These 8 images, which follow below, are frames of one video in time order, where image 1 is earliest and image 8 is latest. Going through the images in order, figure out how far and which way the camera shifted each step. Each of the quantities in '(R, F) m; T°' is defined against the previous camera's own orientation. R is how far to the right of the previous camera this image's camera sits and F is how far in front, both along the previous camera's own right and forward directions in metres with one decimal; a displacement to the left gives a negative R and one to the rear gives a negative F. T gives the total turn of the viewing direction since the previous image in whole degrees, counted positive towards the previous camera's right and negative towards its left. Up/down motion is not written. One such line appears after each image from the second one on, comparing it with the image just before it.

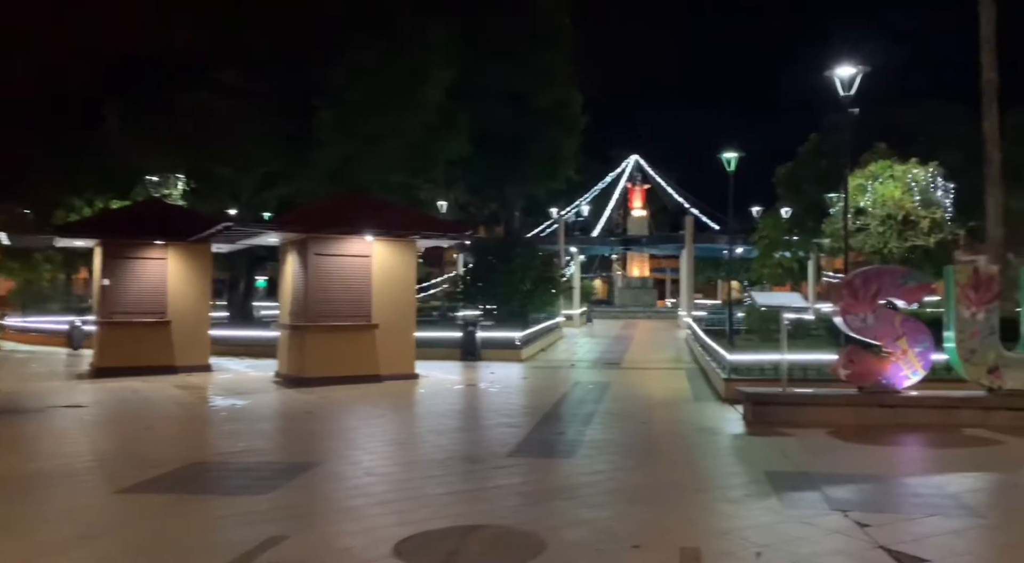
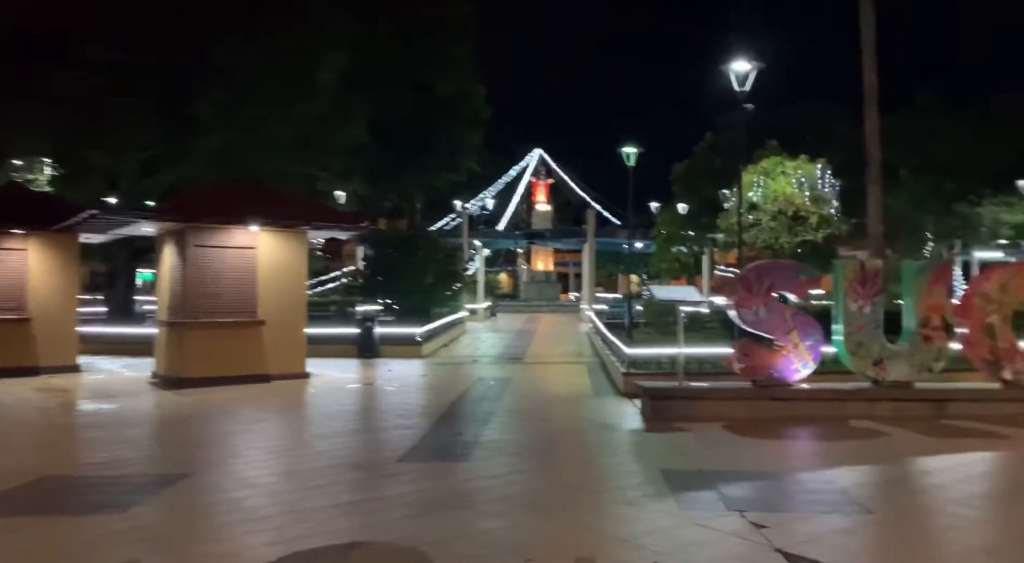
(+0.2, +0.4) m; +7°
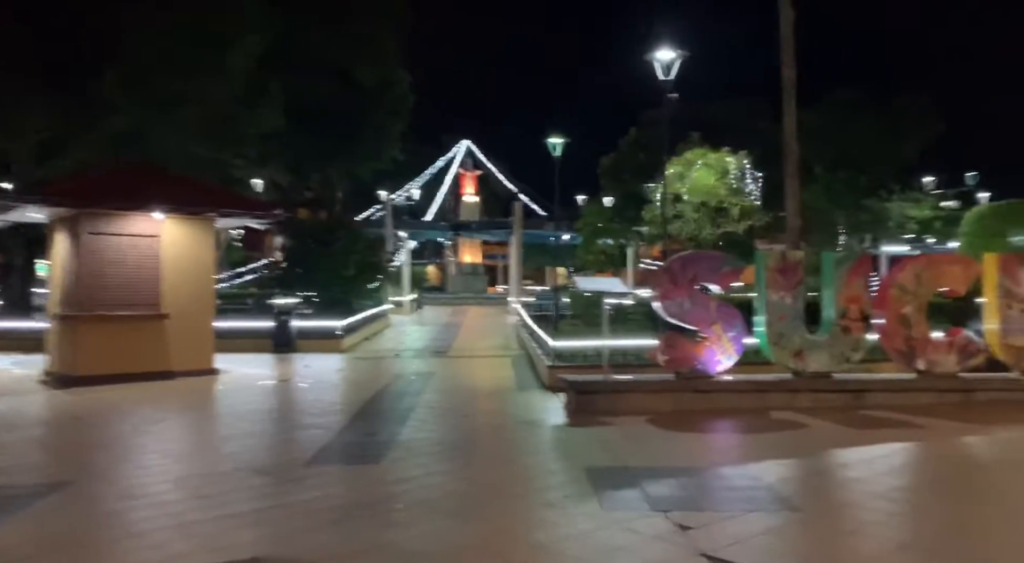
(+0.1, +0.4) m; +5°
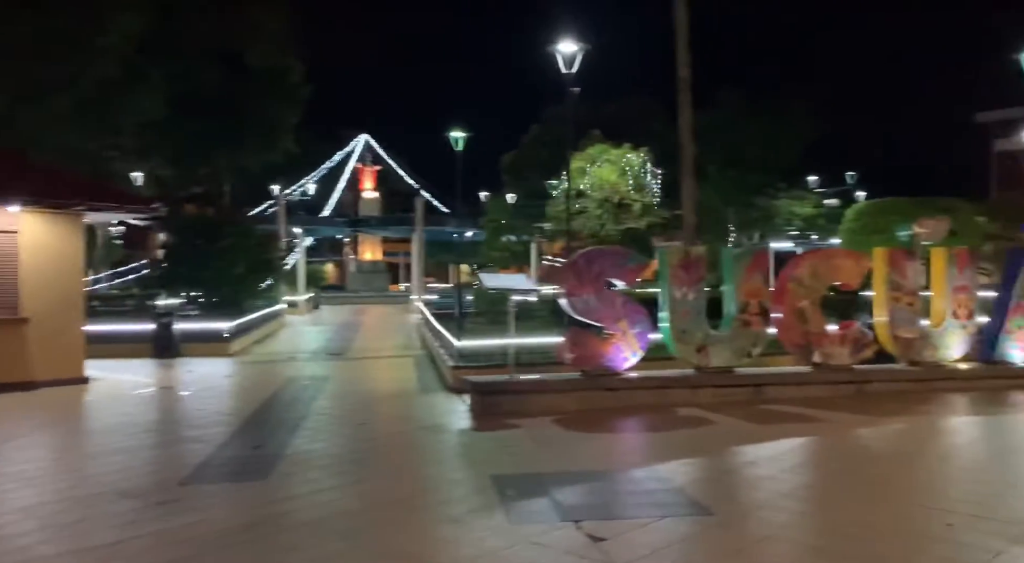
(0.0, +0.4) m; +7°
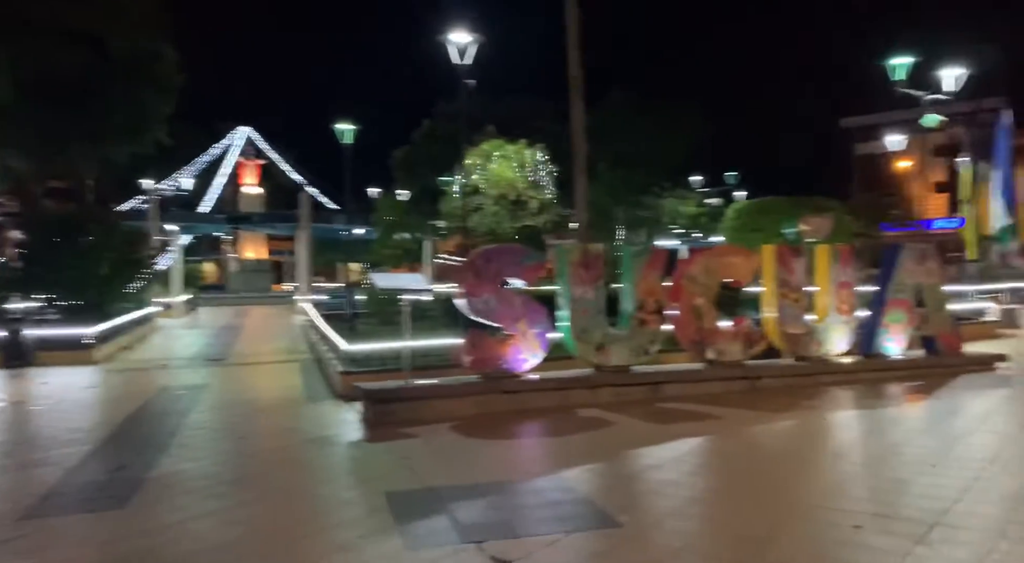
(0.0, +0.4) m; +8°
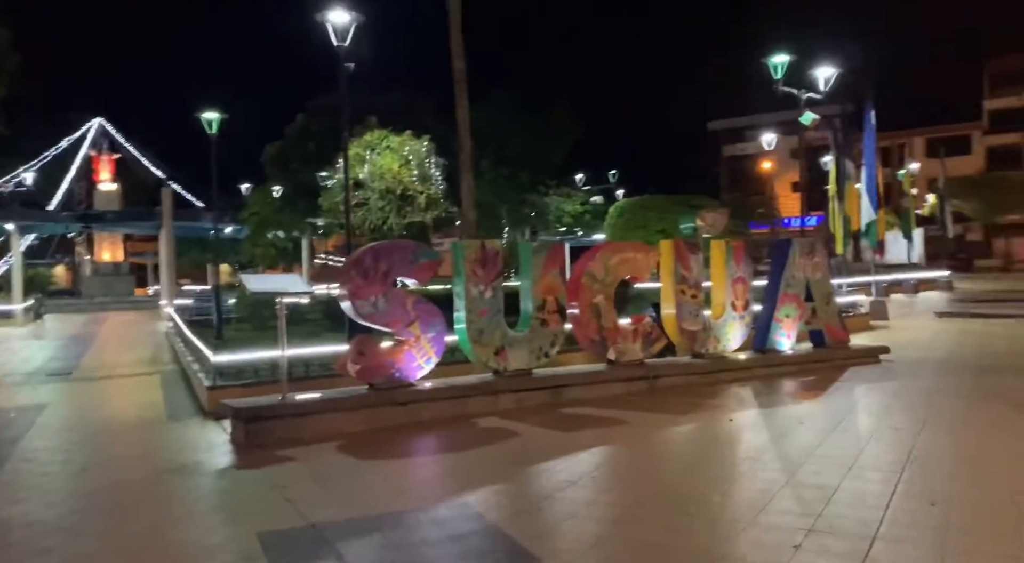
(-0.1, +0.7) m; +9°
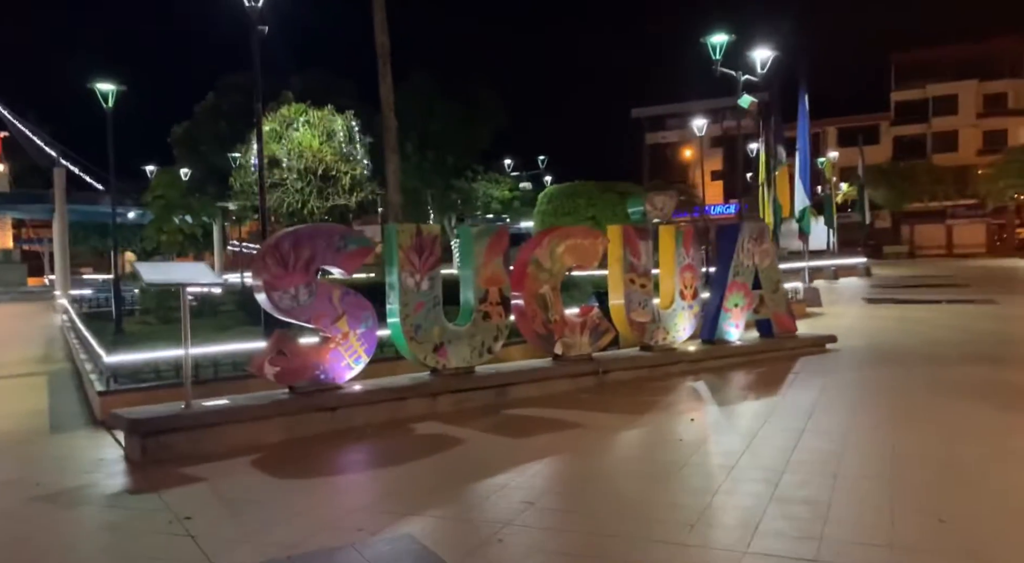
(-0.2, +0.9) m; +6°
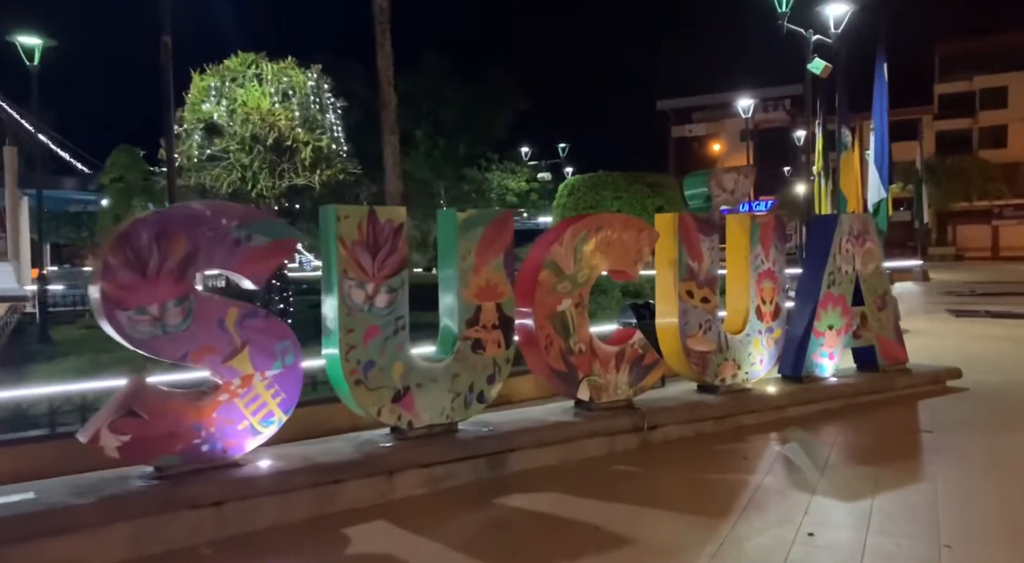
(+0.1, +2.9) m; -1°
